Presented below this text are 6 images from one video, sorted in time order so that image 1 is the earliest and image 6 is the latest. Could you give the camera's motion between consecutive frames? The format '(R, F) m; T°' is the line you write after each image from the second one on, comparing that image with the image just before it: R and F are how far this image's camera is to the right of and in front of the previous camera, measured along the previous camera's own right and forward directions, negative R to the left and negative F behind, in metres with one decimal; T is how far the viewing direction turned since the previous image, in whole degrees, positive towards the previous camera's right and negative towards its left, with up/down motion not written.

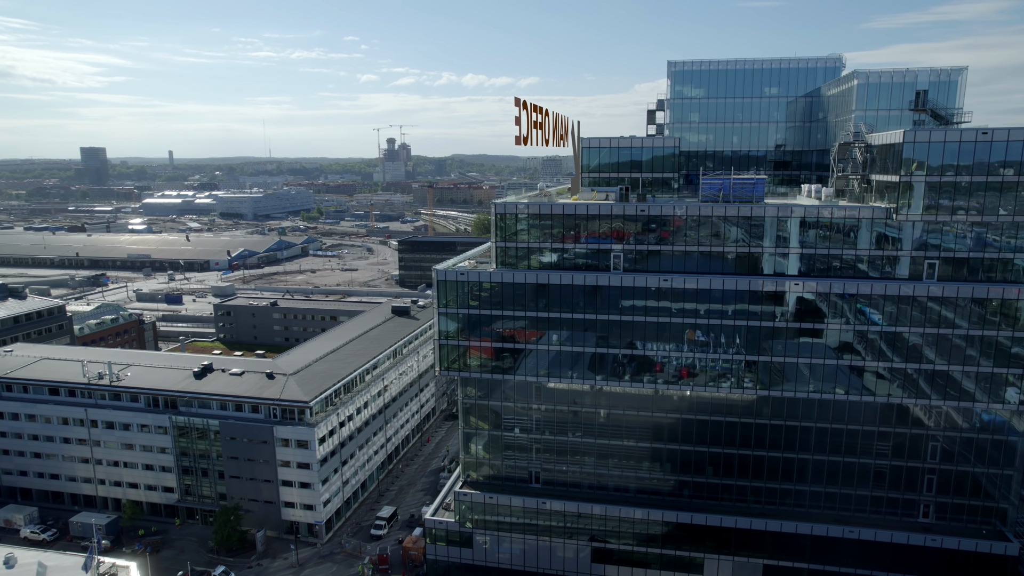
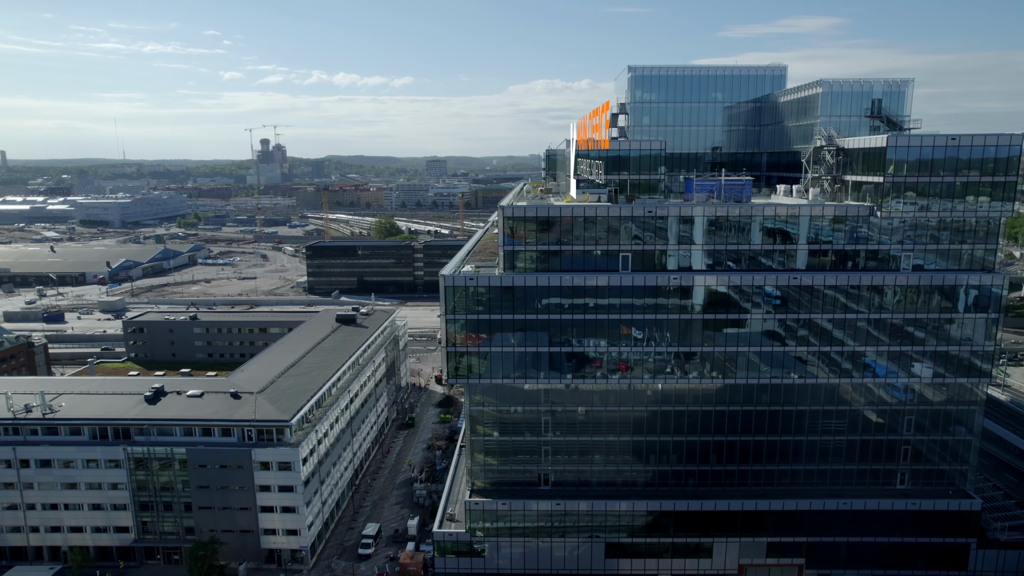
(-7.3, +0.9) m; +10°
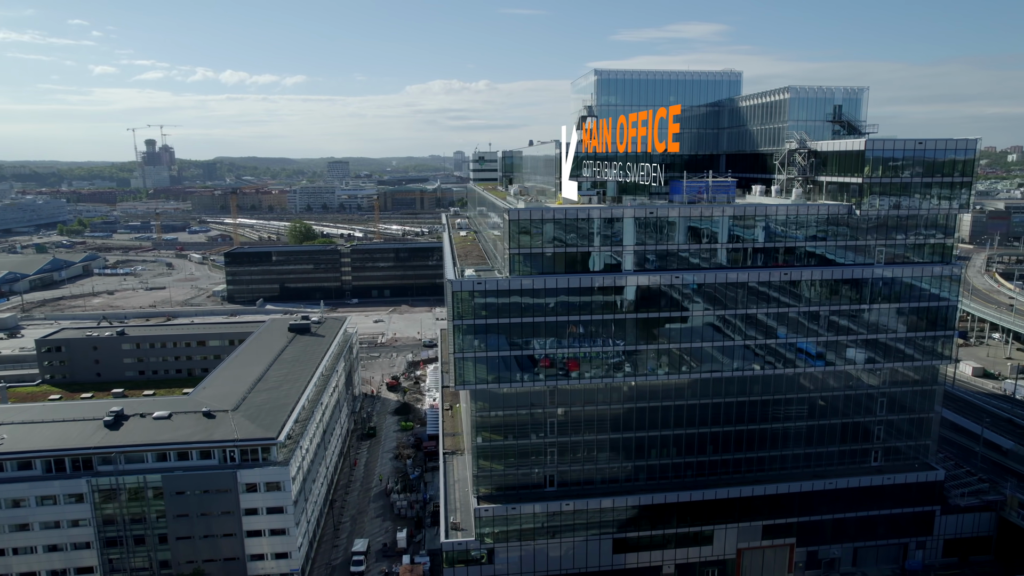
(-5.9, +0.6) m; +8°
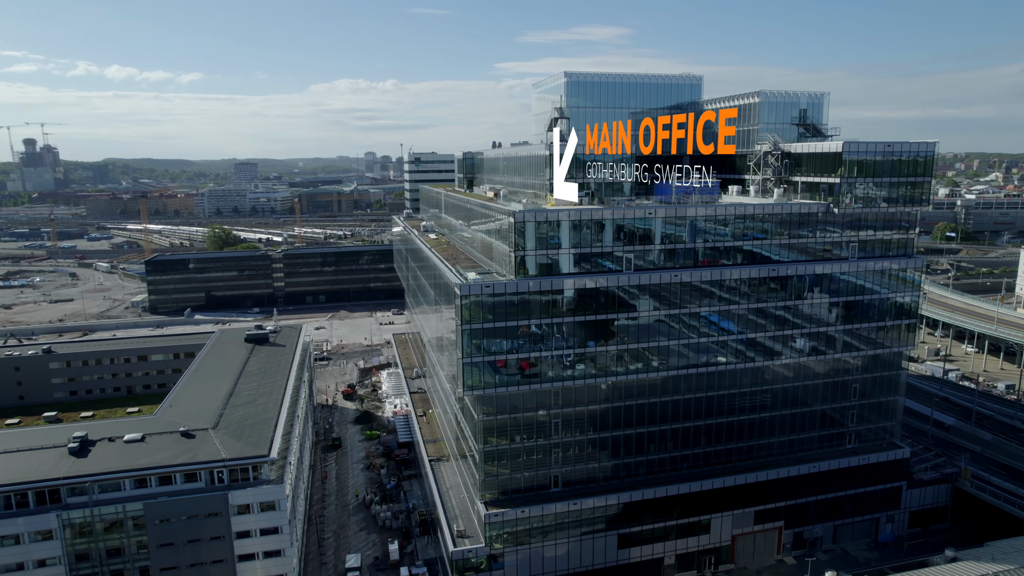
(-5.2, +0.5) m; +7°
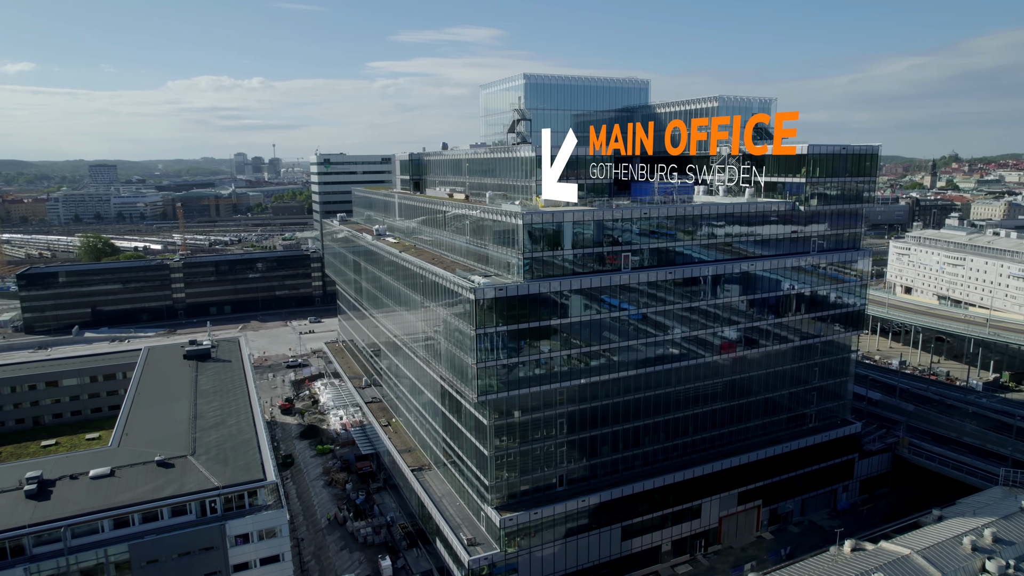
(-7.1, +0.8) m; +10°
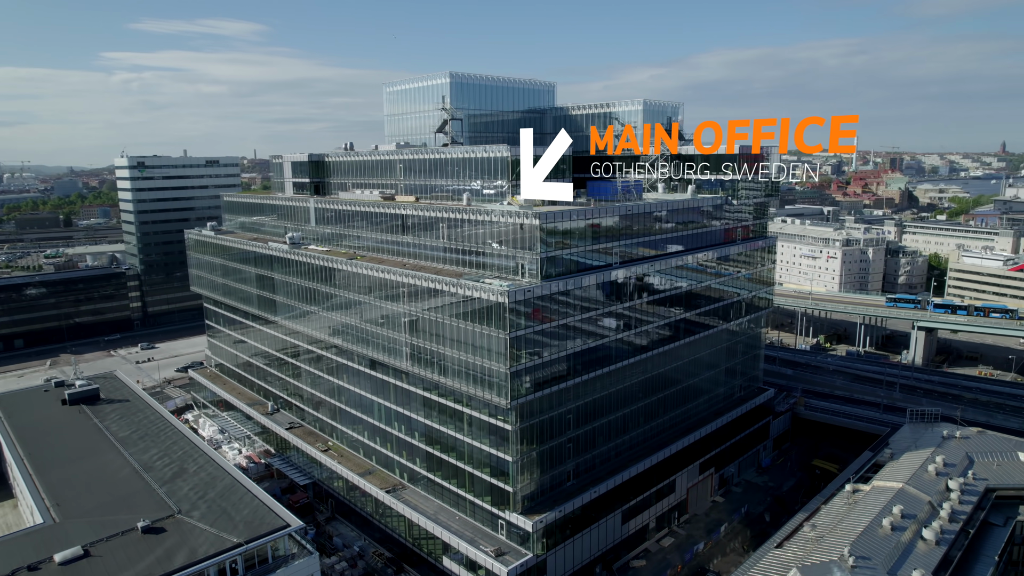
(-12.6, +2.6) m; +18°
